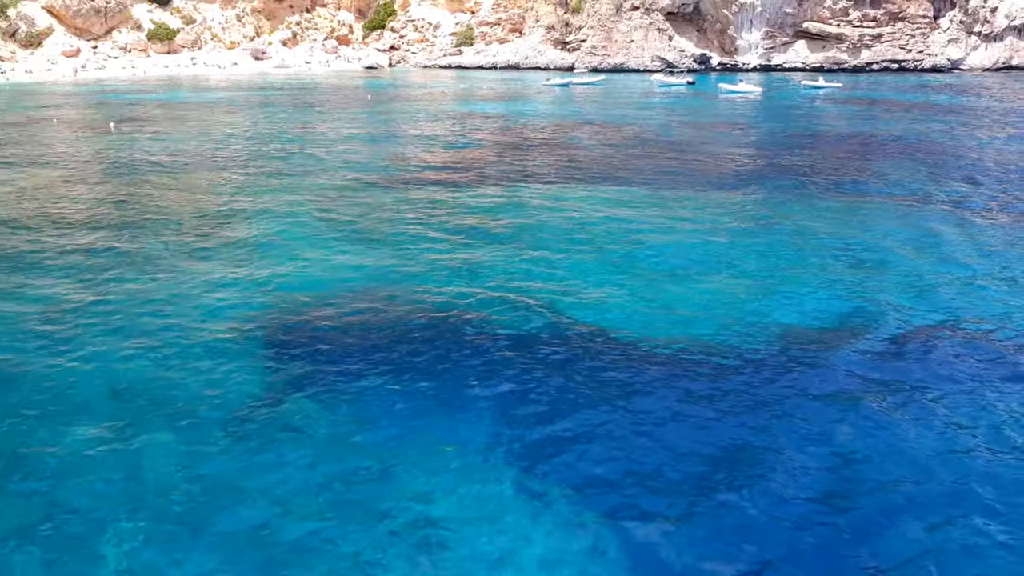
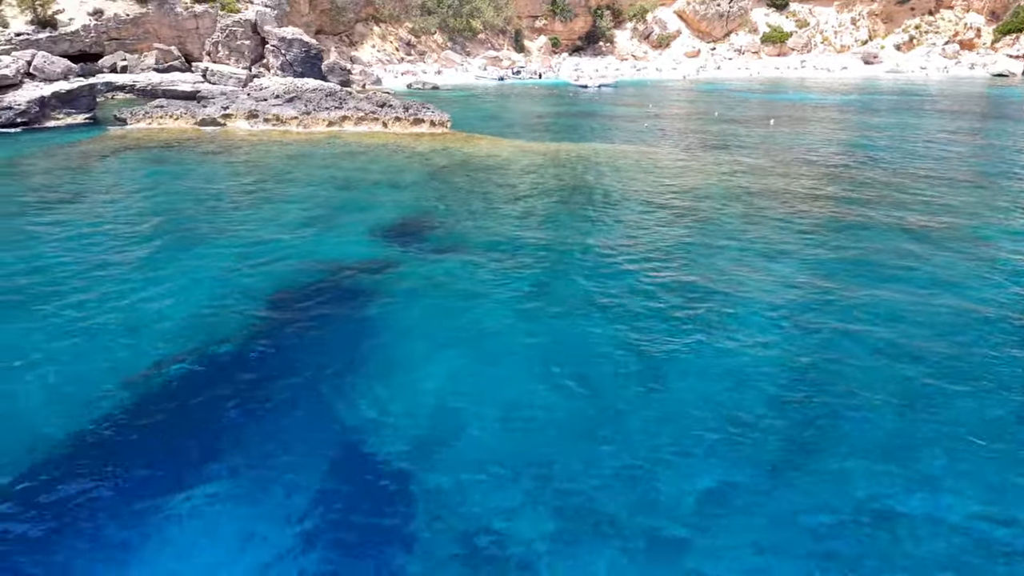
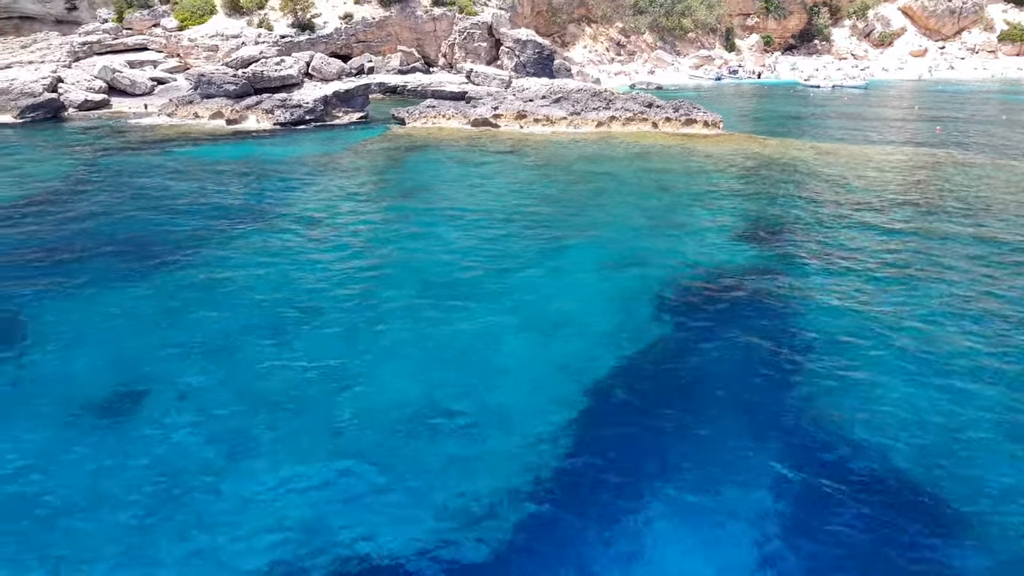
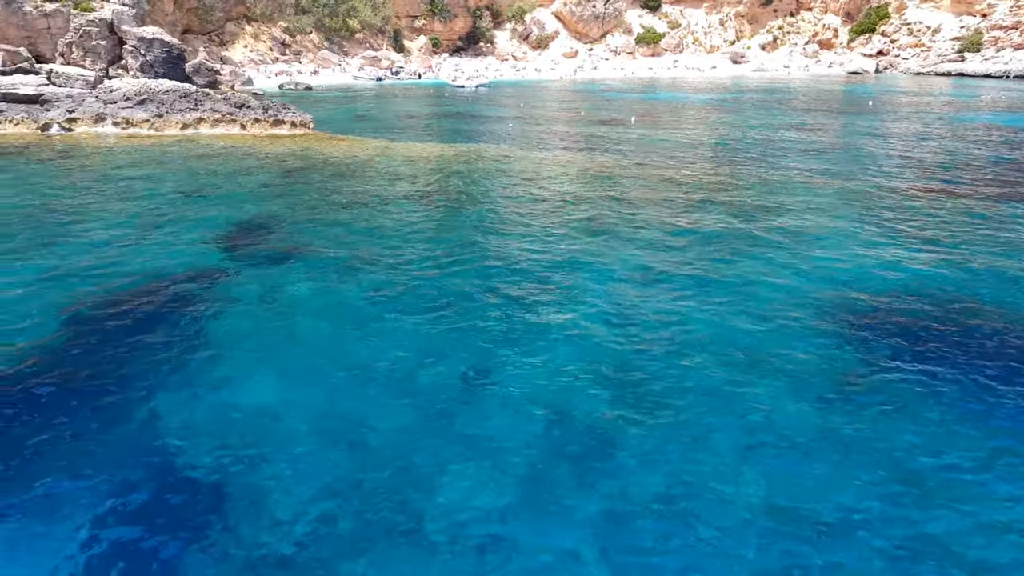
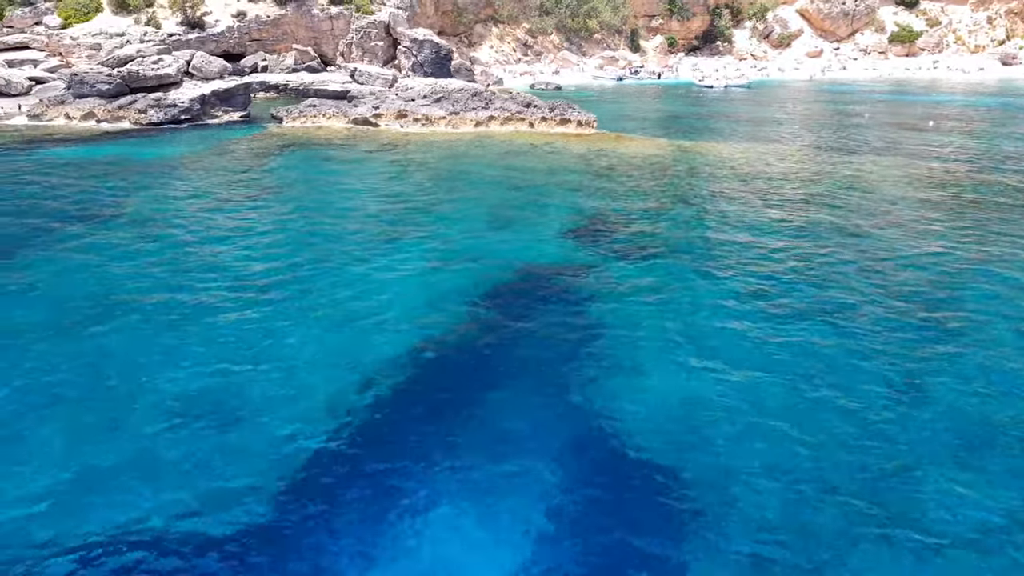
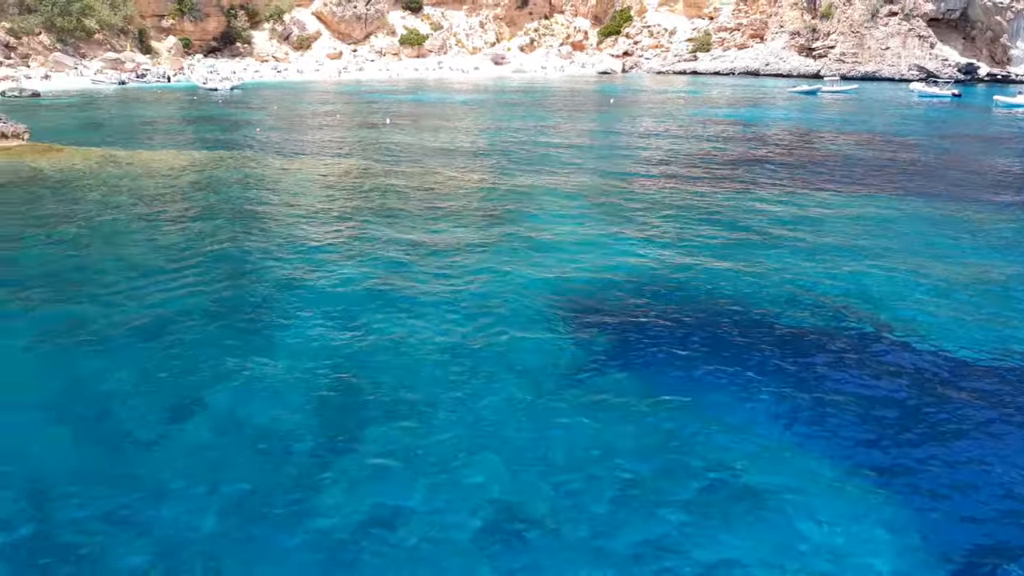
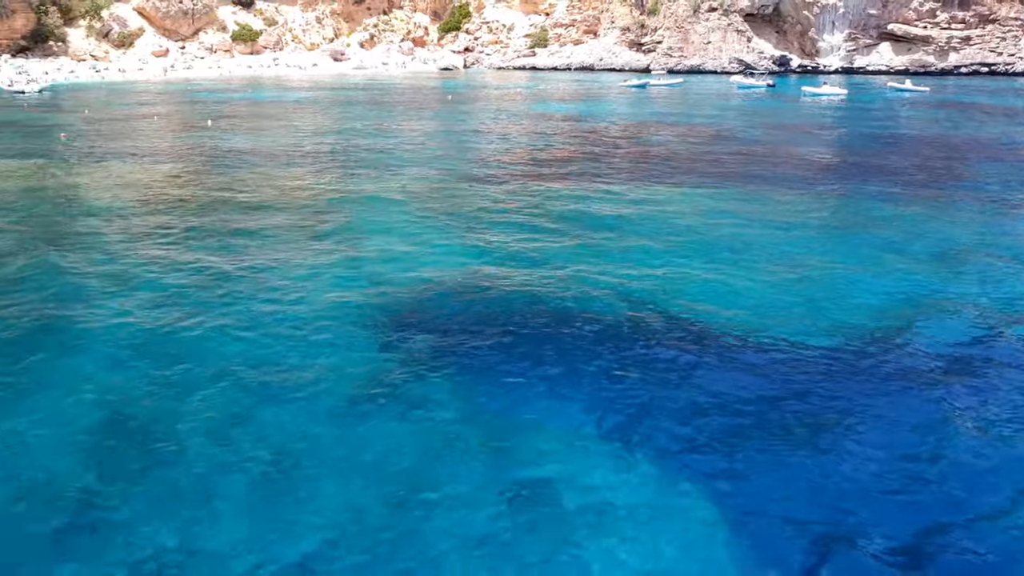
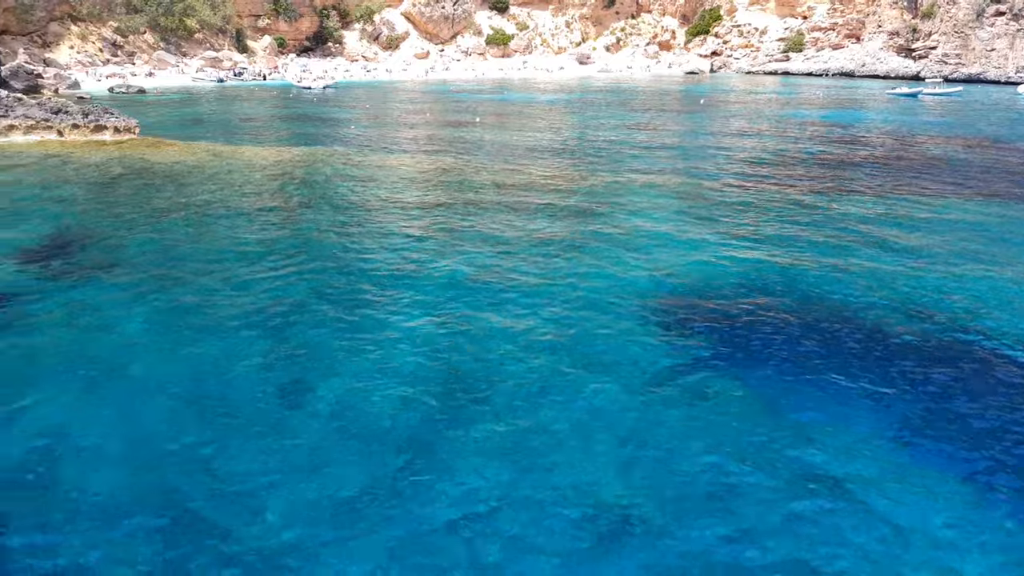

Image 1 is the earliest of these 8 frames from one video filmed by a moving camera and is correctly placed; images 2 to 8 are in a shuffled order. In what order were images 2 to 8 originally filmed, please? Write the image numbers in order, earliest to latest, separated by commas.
7, 6, 8, 4, 2, 5, 3
